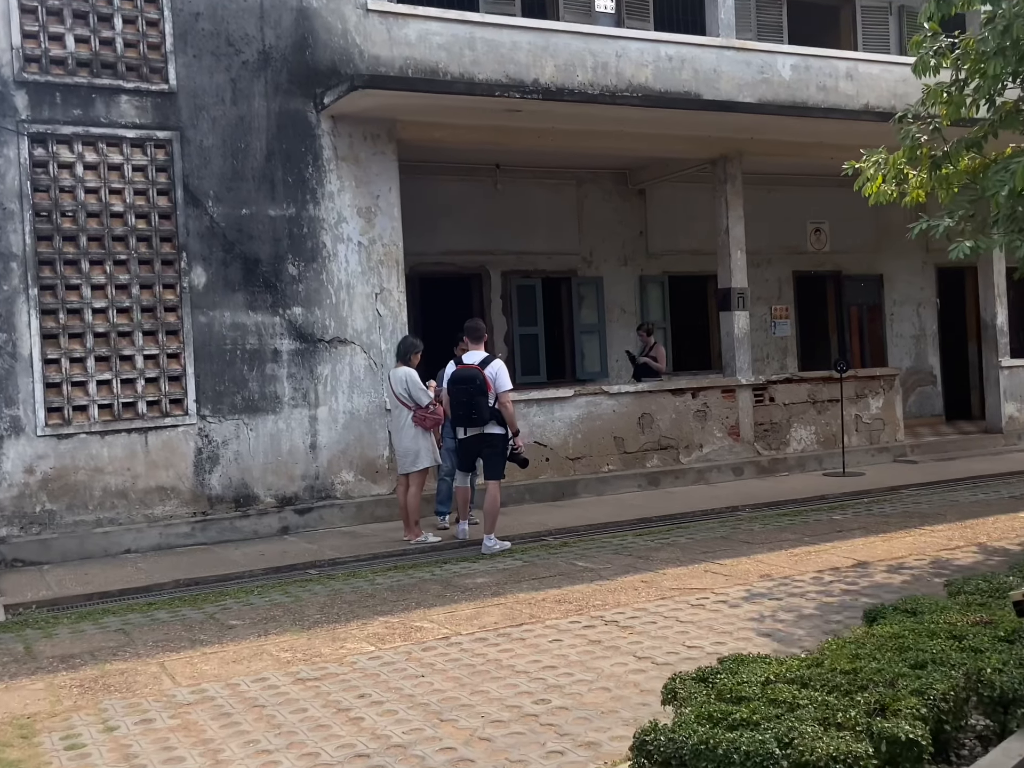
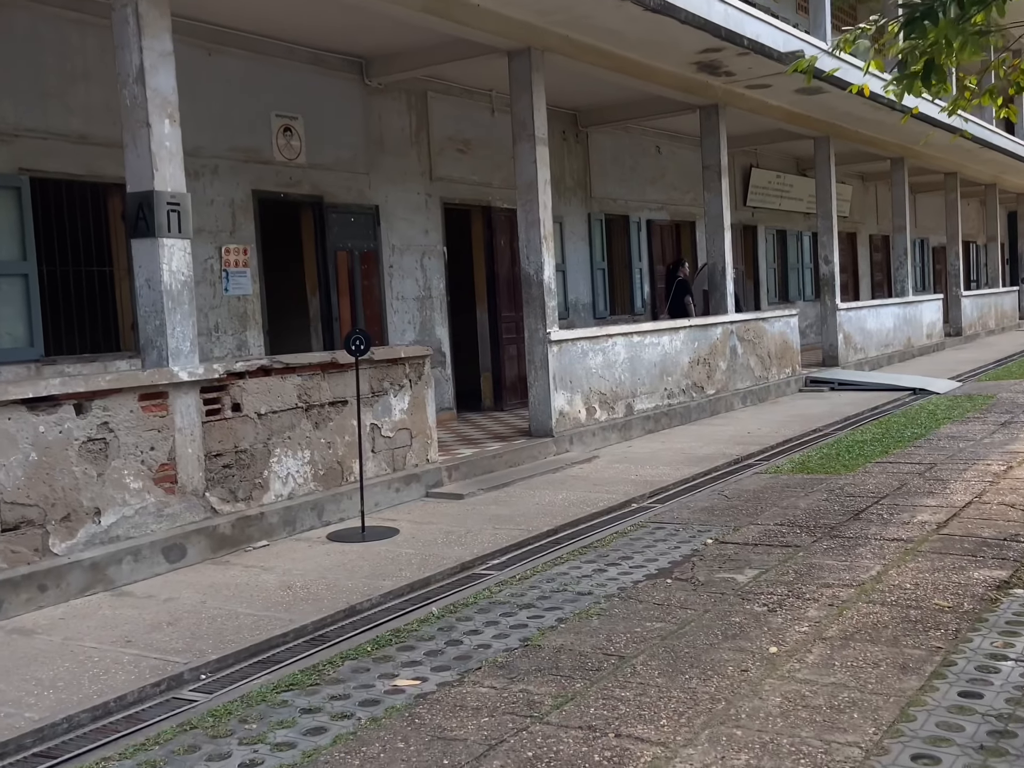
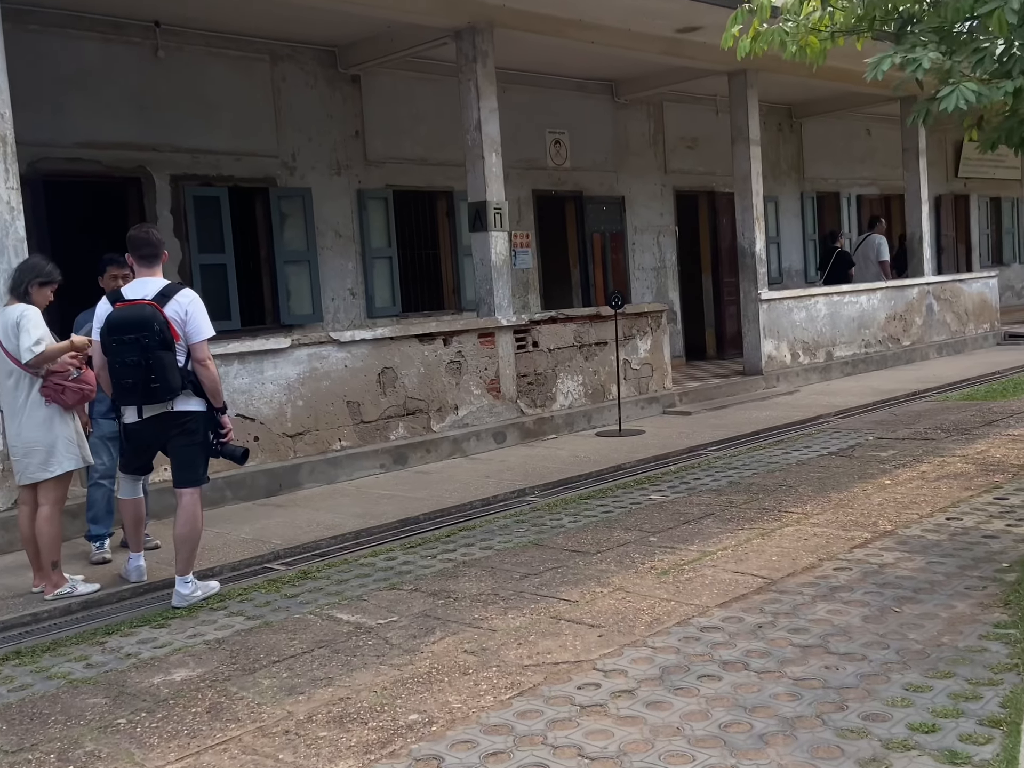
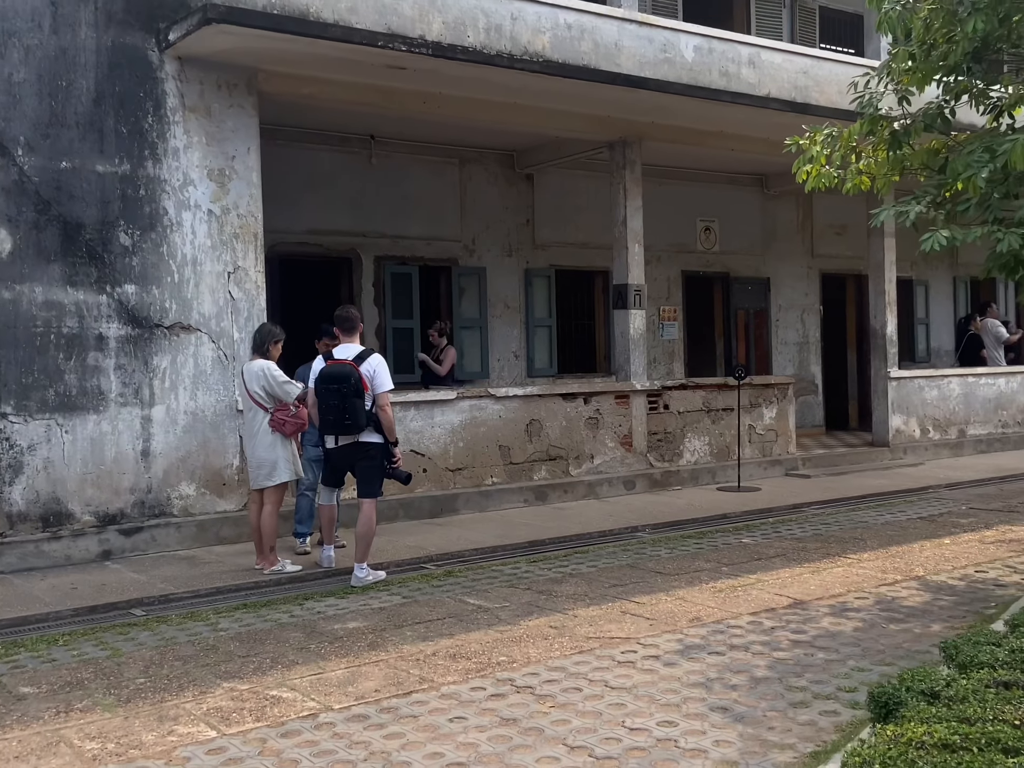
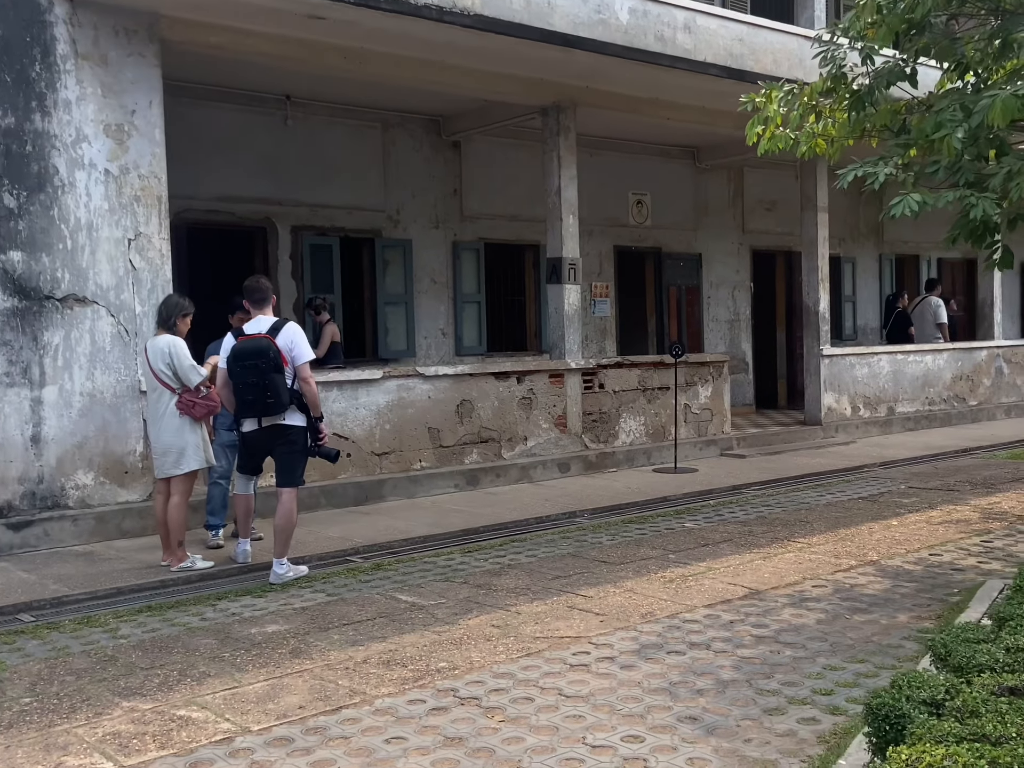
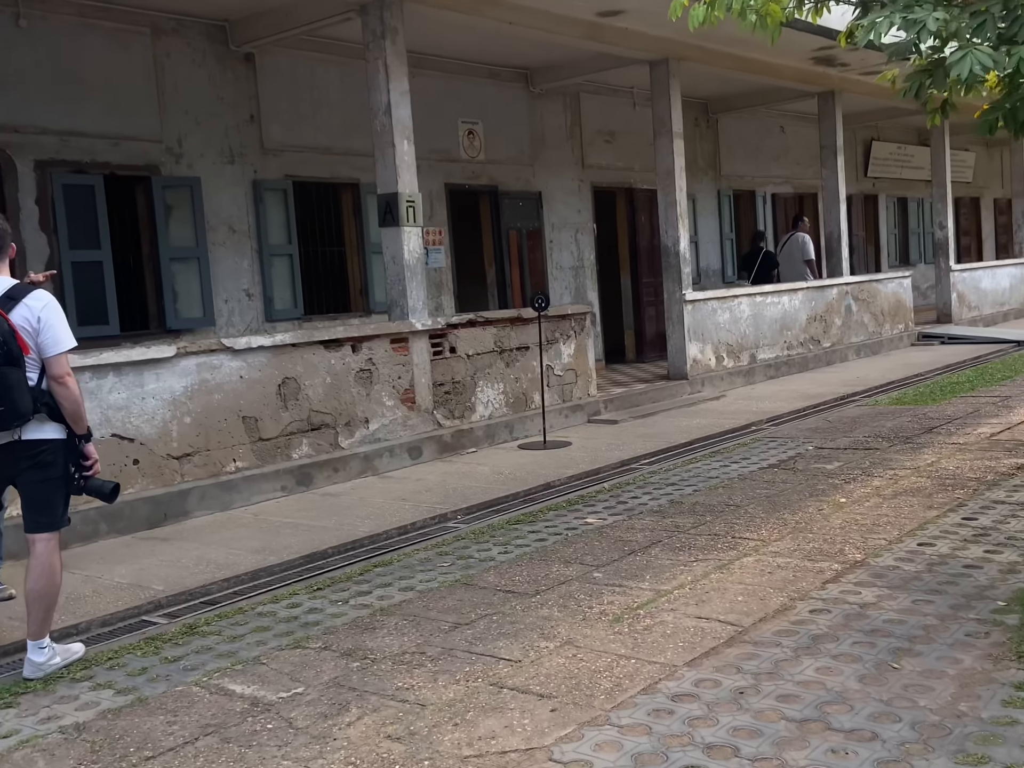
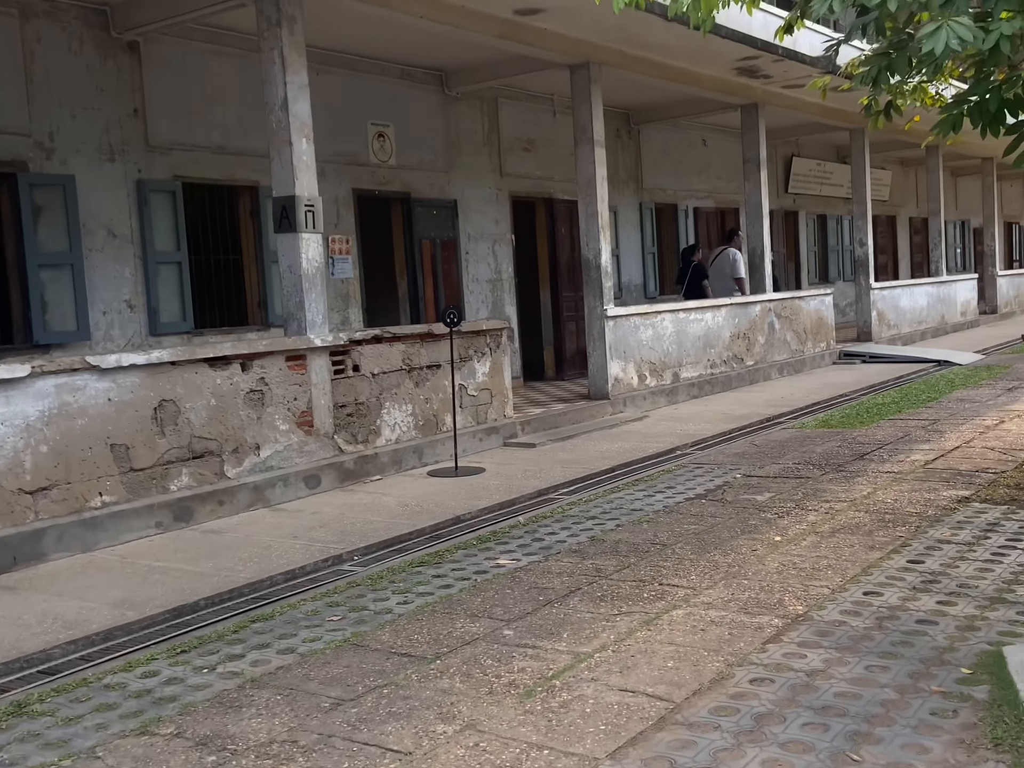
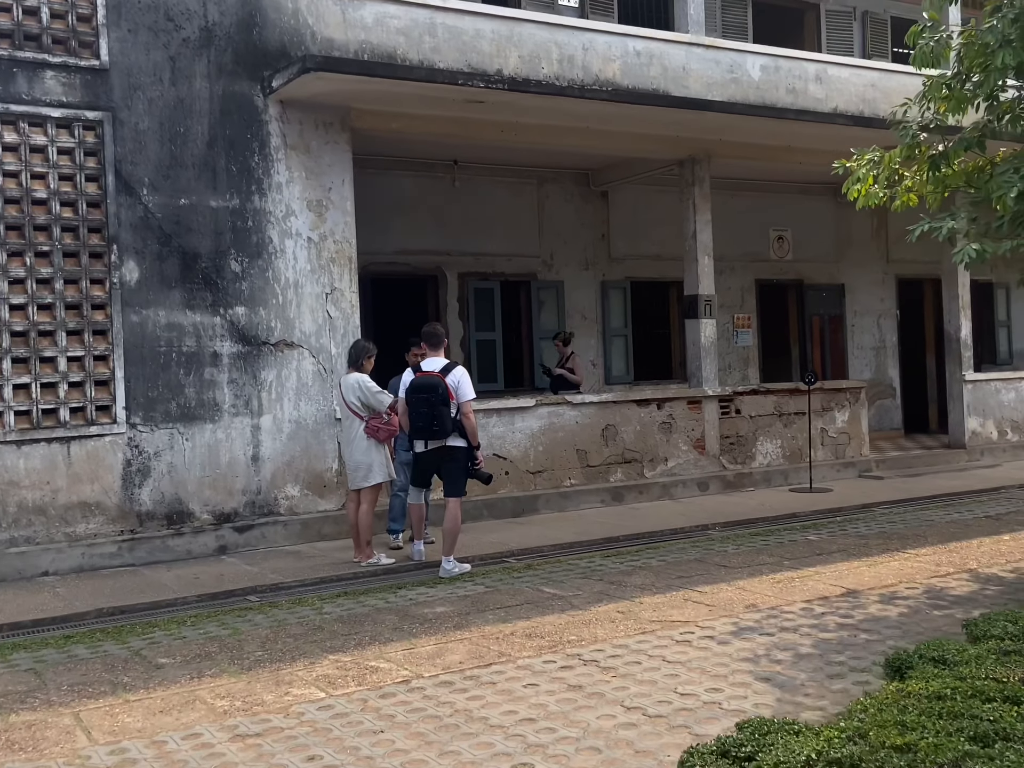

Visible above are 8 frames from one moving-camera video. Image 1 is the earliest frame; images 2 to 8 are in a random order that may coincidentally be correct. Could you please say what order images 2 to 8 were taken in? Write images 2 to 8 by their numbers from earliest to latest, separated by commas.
8, 4, 5, 3, 6, 7, 2
